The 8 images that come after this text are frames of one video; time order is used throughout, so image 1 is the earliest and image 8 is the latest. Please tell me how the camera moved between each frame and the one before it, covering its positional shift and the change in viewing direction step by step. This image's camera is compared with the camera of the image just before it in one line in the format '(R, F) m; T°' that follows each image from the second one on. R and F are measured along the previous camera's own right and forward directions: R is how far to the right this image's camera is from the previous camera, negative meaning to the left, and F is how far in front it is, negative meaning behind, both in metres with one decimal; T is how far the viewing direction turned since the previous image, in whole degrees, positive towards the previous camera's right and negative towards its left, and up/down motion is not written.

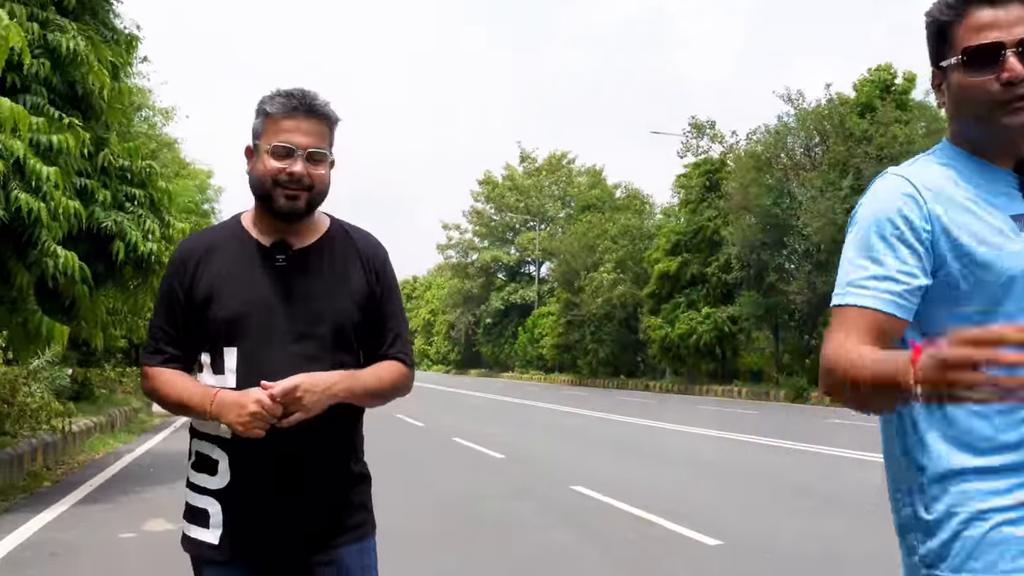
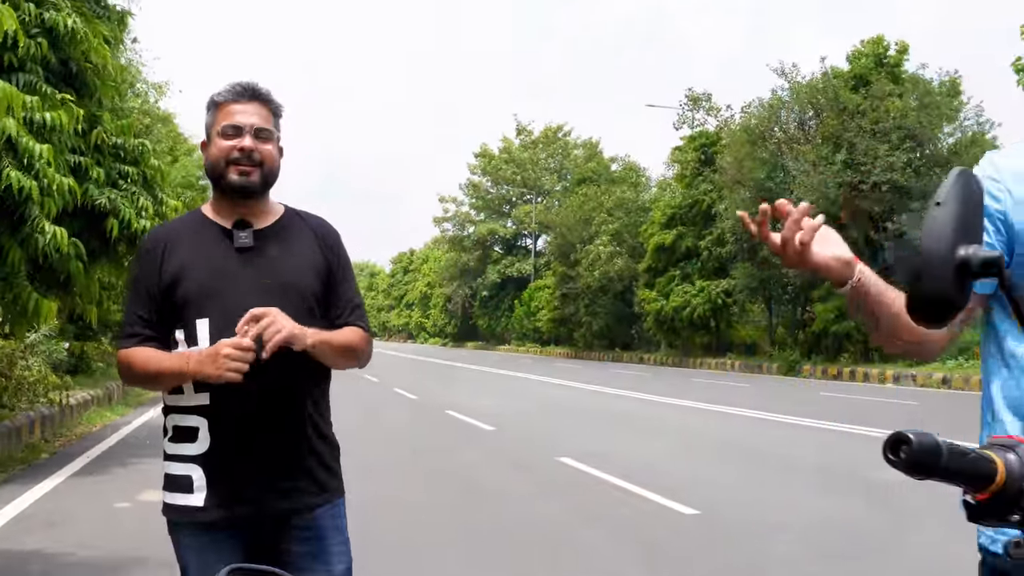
(+0.1, -0.1) m; 0°
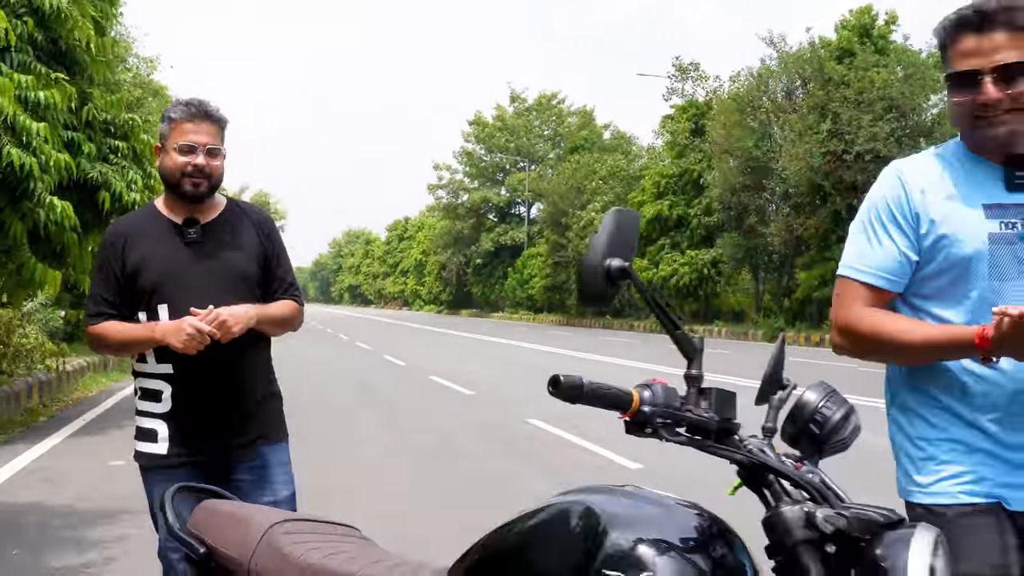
(+0.2, -0.4) m; 0°
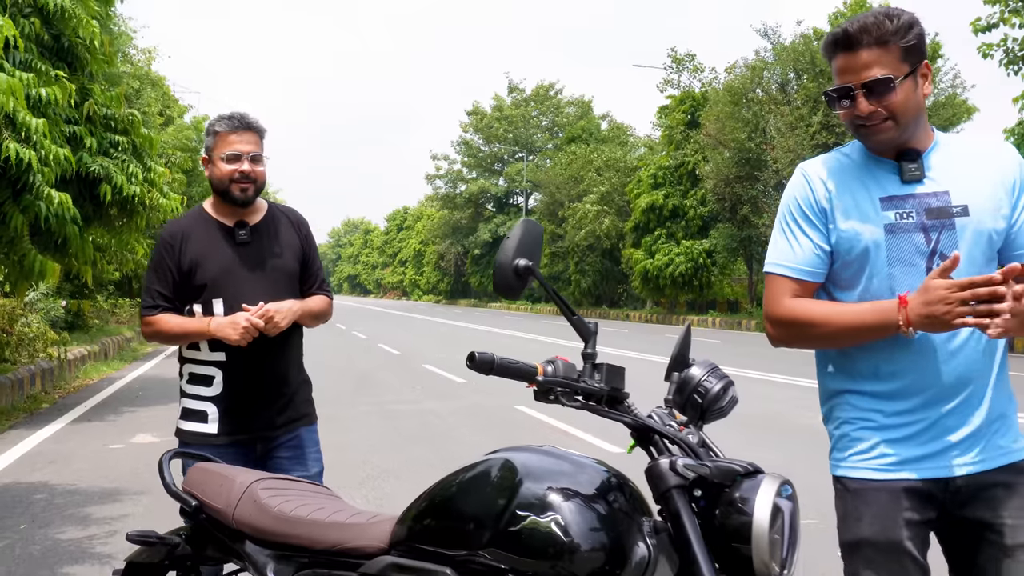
(+0.1, -0.3) m; 0°
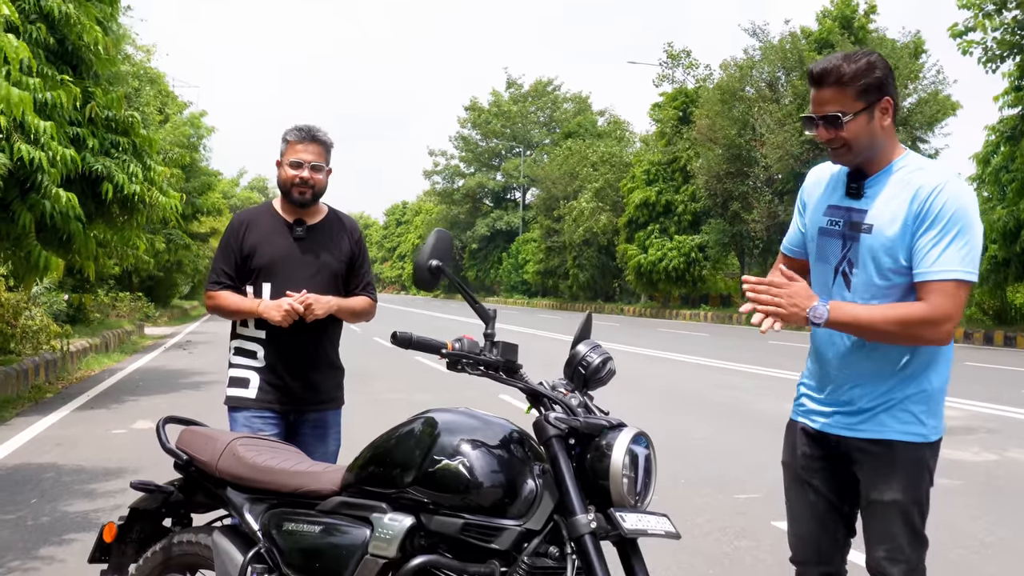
(+0.2, -0.4) m; 0°
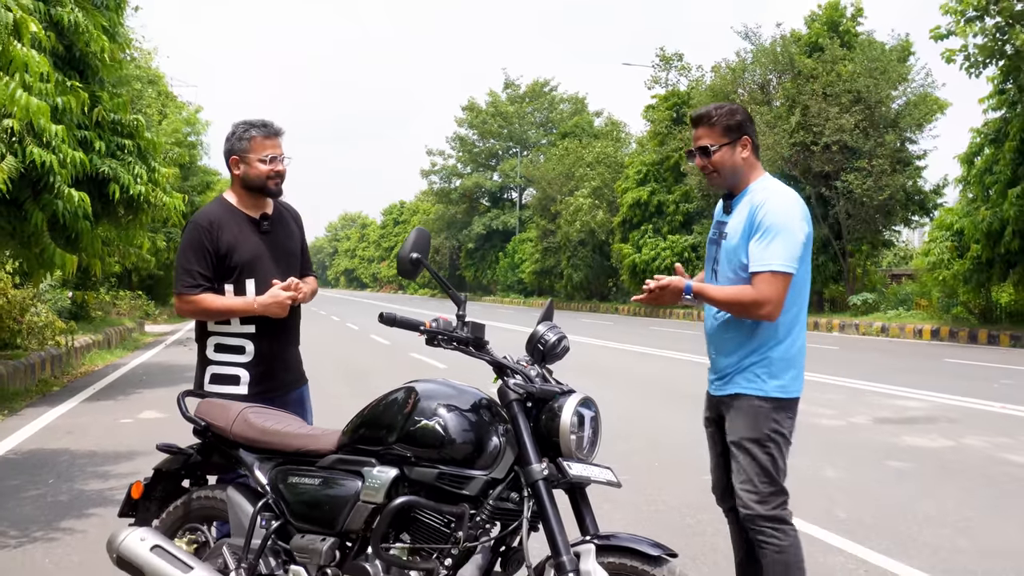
(+0.1, -0.4) m; 0°
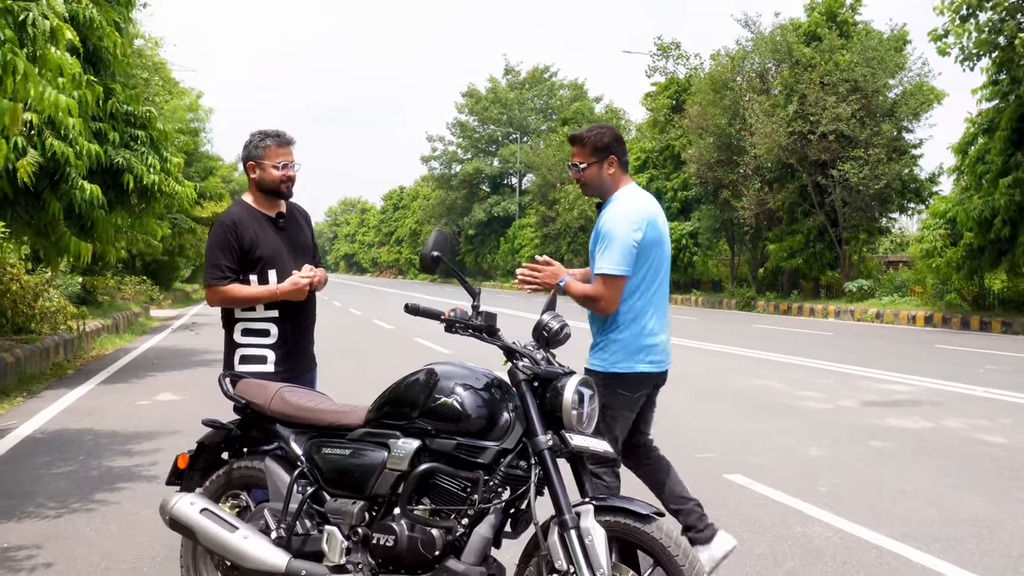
(0.0, -0.3) m; 0°
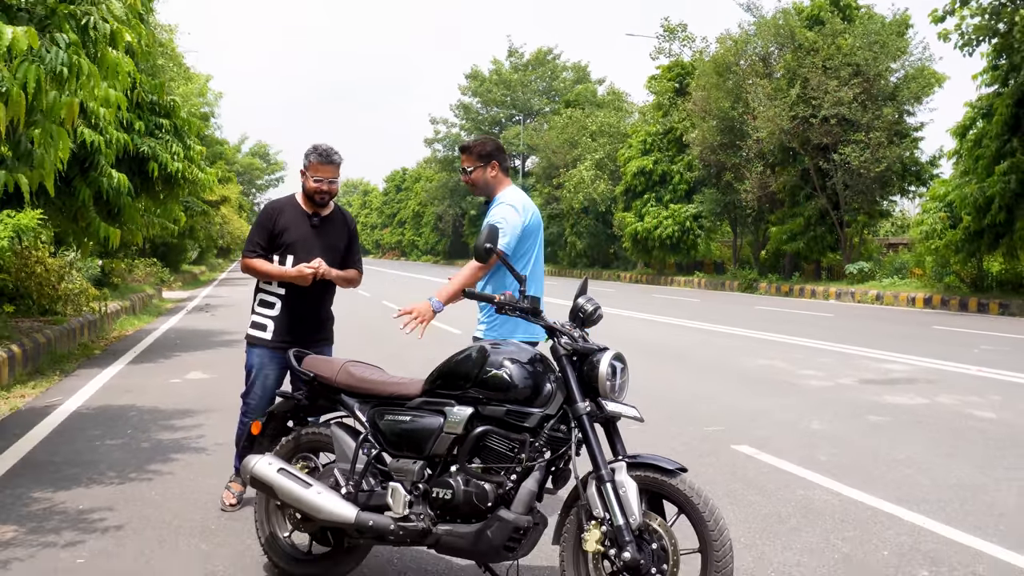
(-0.1, -0.4) m; 0°
